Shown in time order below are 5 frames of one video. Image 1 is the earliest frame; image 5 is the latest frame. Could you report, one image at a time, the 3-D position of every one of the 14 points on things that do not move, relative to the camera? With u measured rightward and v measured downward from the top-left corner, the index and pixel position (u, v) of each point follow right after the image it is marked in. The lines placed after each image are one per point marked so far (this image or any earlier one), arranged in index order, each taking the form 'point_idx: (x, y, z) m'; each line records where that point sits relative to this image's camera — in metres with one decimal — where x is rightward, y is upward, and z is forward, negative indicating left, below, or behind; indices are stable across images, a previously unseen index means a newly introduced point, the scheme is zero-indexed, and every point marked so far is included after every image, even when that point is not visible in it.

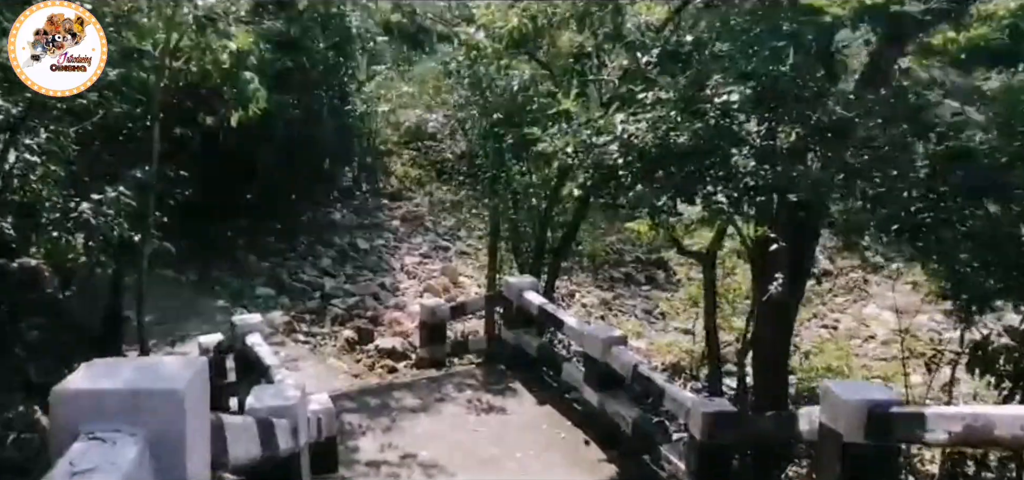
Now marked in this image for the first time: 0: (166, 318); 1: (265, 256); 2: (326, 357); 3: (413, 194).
0: (-3.5, -0.8, +7.8) m
1: (-3.3, -0.2, +10.4) m
2: (-1.8, -1.1, +7.7) m
3: (-1.7, +0.7, +13.4) m
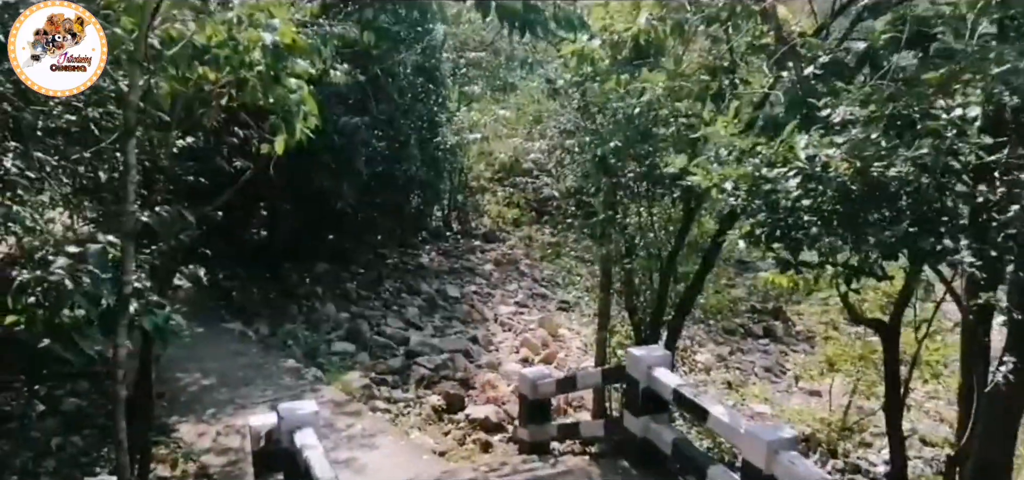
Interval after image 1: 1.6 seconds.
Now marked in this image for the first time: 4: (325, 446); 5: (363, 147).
0: (-2.5, -1.3, +6.9) m
1: (-2.0, -0.8, +9.5) m
2: (-0.9, -1.6, +6.6) m
3: (0.0, -0.1, +12.3) m
4: (-1.4, -1.6, +5.9) m
5: (-1.7, +1.0, +9.3) m
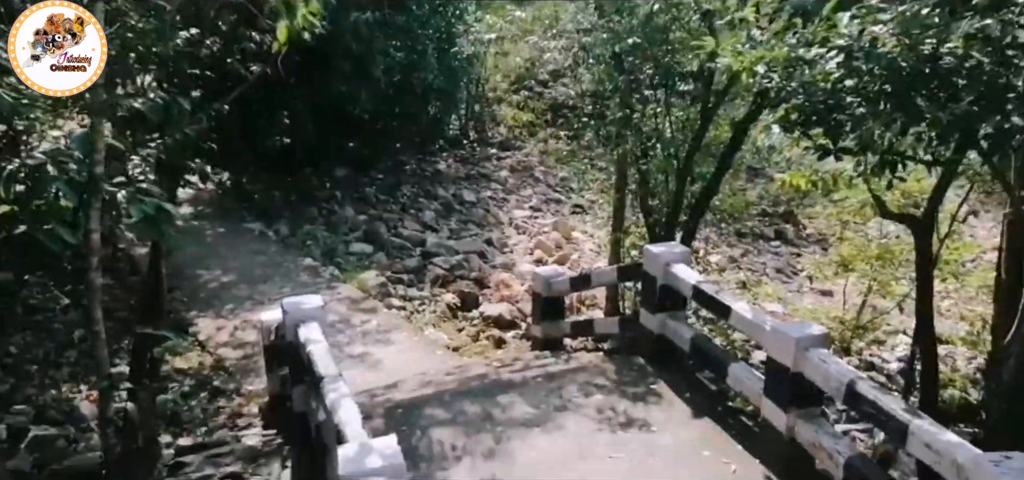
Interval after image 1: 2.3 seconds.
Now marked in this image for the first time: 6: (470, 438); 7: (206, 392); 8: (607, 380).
0: (-2.4, -0.3, +6.9) m
1: (-1.8, +0.4, +9.4) m
2: (-0.8, -0.7, +6.6) m
3: (+0.2, +1.5, +12.0) m
4: (-1.3, -0.8, +5.9) m
5: (-1.6, +2.2, +9.0) m
6: (-0.2, -0.8, +3.3) m
7: (-2.0, -1.0, +5.2) m
8: (+0.5, -0.7, +3.8) m
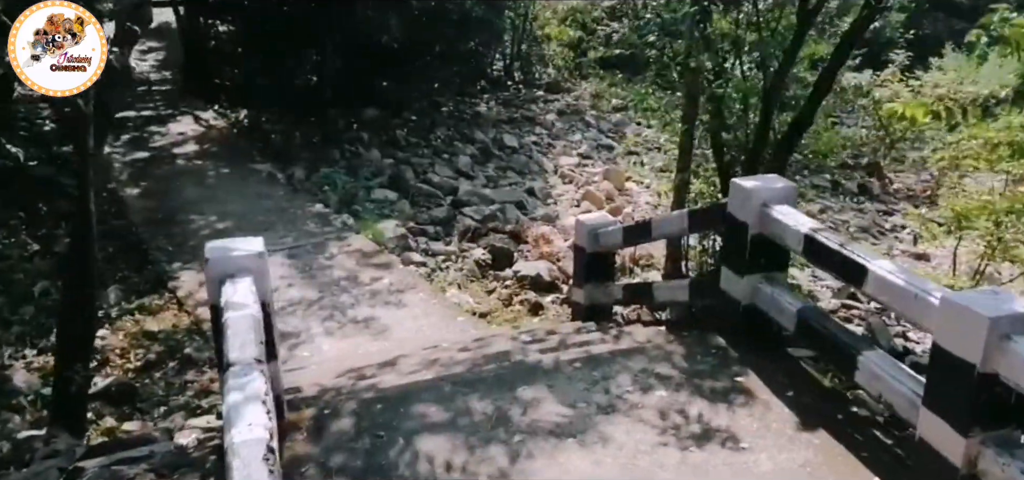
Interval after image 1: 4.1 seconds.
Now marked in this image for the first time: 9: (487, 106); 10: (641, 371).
0: (-2.1, +0.1, +6.0) m
1: (-1.3, +1.0, +8.3) m
2: (-0.5, -0.3, +5.5) m
3: (+0.9, +2.1, +10.8) m
4: (-1.1, -0.4, +4.9) m
5: (-1.1, +2.8, +7.8) m
6: (-0.1, -0.6, +2.3) m
7: (-1.9, -0.7, +4.3) m
8: (+0.6, -0.5, +2.7) m
9: (-0.4, +1.7, +9.9) m
10: (+0.5, -0.5, +2.7) m
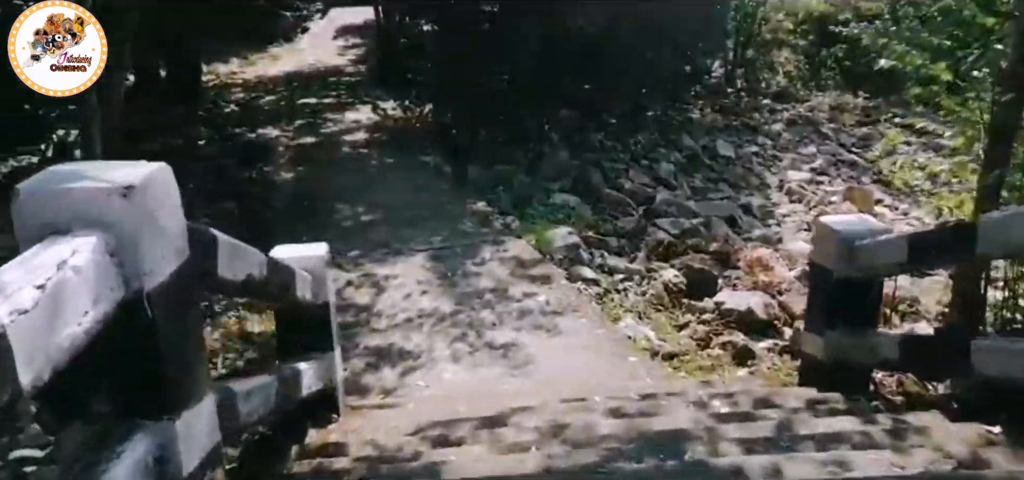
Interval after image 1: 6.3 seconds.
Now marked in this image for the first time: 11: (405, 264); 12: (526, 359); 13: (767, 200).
0: (-0.8, +0.1, +5.0) m
1: (+0.6, +0.8, +7.2) m
2: (+0.6, -0.4, +4.2) m
3: (+3.5, +1.7, +9.0) m
4: (-0.1, -0.4, +3.8) m
5: (+0.9, +2.6, +6.7) m
6: (+0.1, -0.6, +0.9) m
7: (-1.1, -0.6, +3.3) m
8: (+0.8, -0.5, +1.2) m
9: (+2.0, +1.4, +8.4) m
10: (+0.7, -0.5, +1.2) m
11: (-0.6, -0.1, +4.4) m
12: (+0.1, -0.5, +3.4) m
13: (+2.1, +0.4, +6.5) m
